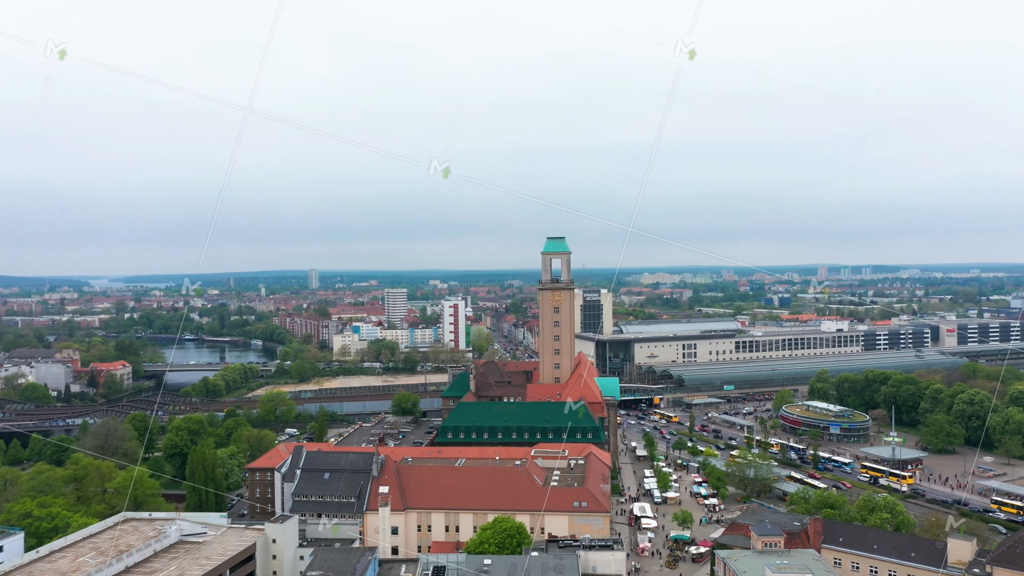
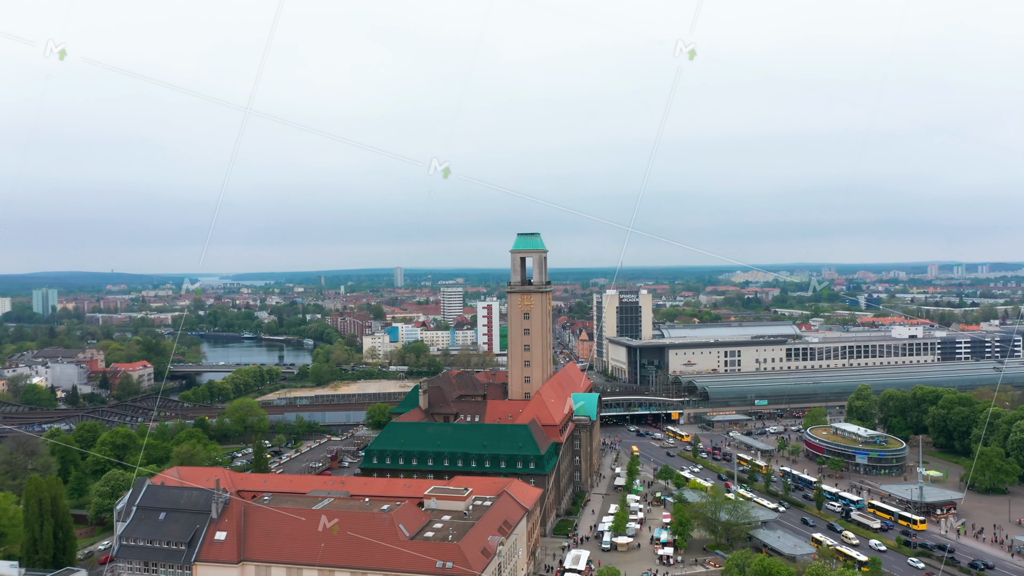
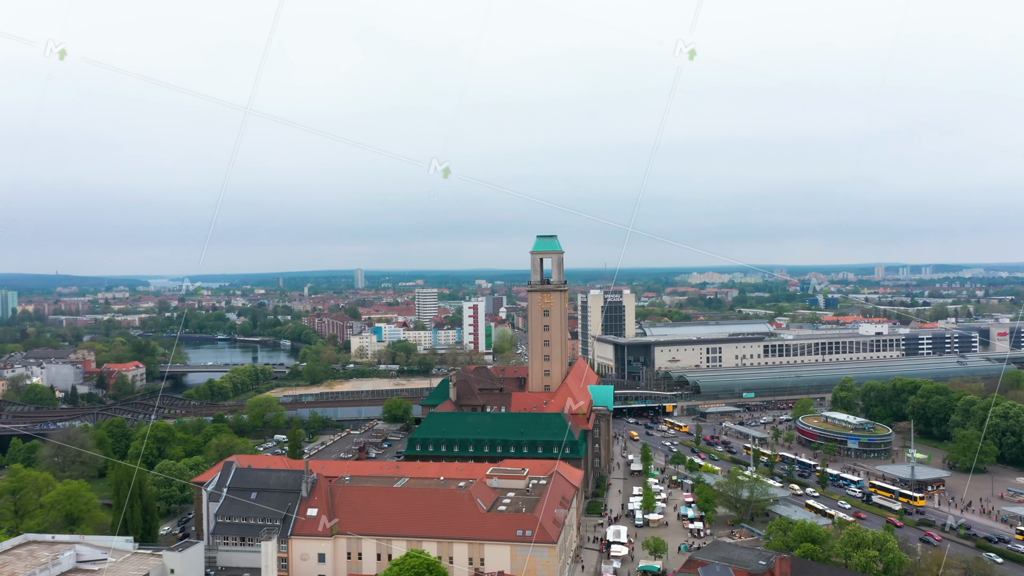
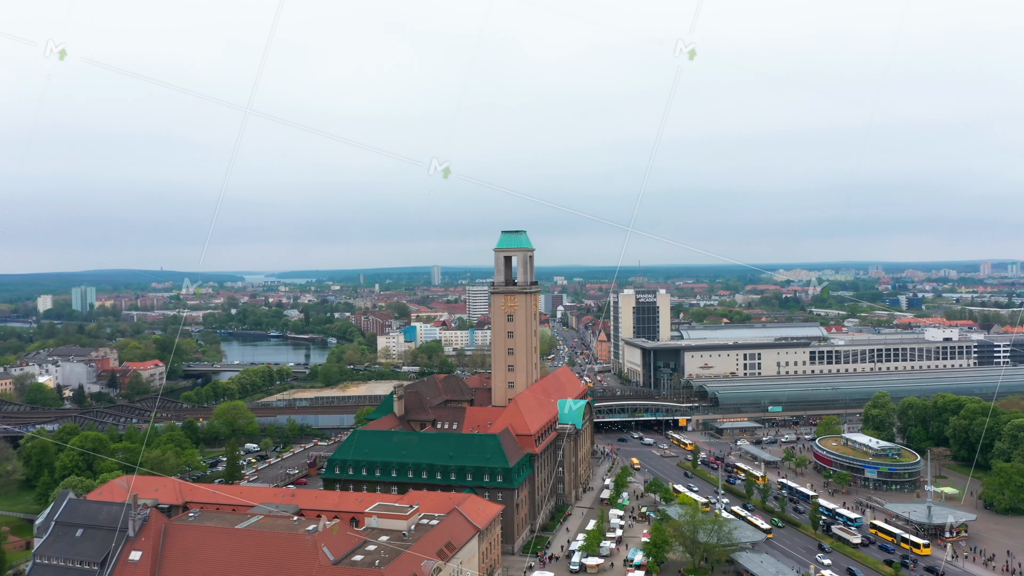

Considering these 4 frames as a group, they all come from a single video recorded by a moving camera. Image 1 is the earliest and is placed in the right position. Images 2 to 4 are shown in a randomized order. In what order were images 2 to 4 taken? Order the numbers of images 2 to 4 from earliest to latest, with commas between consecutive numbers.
3, 2, 4
